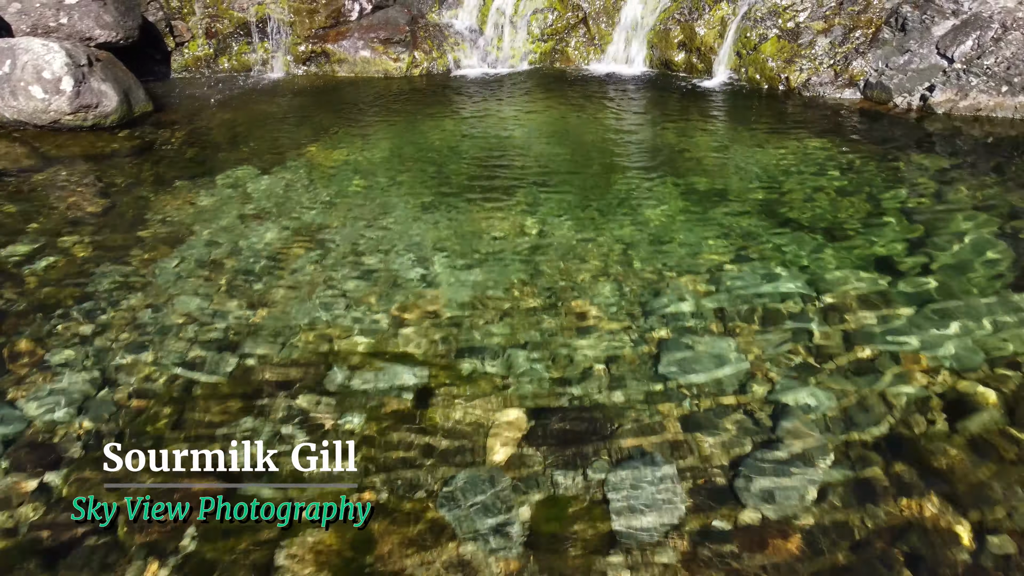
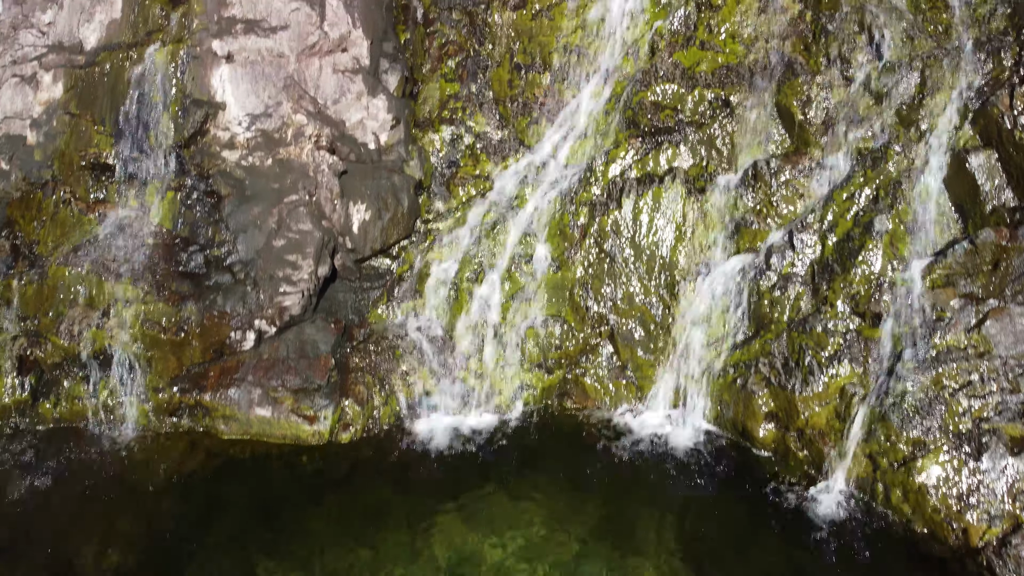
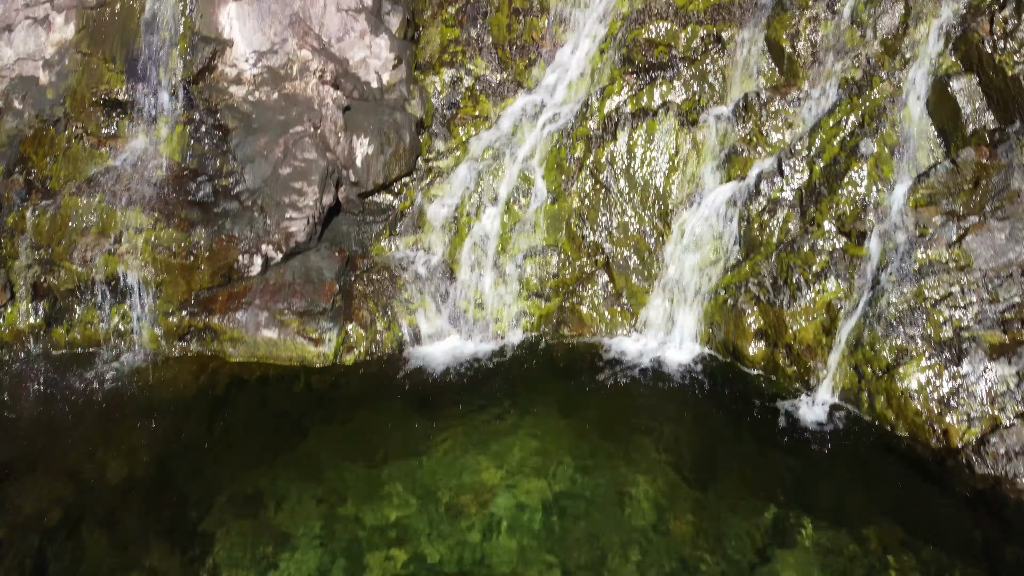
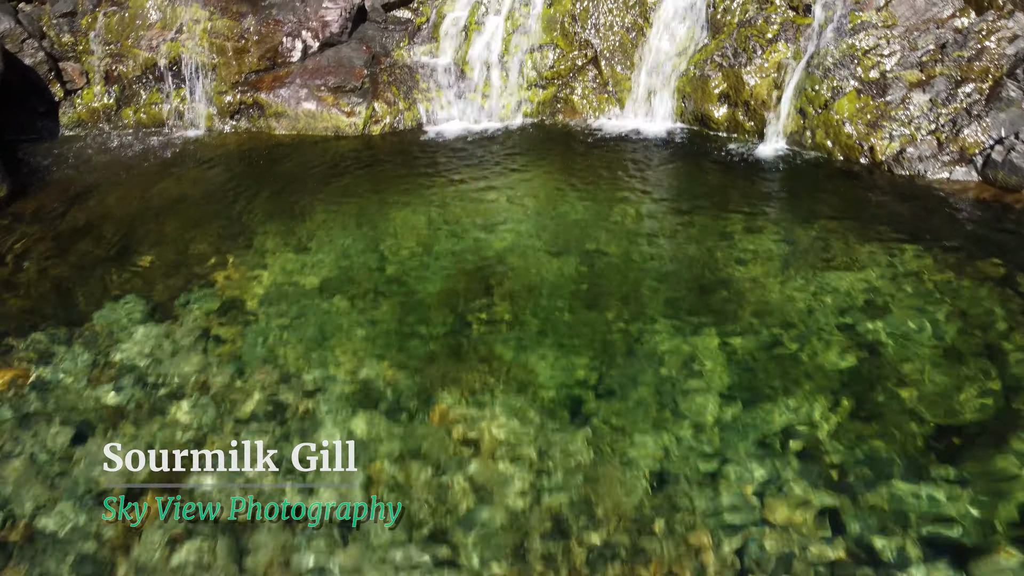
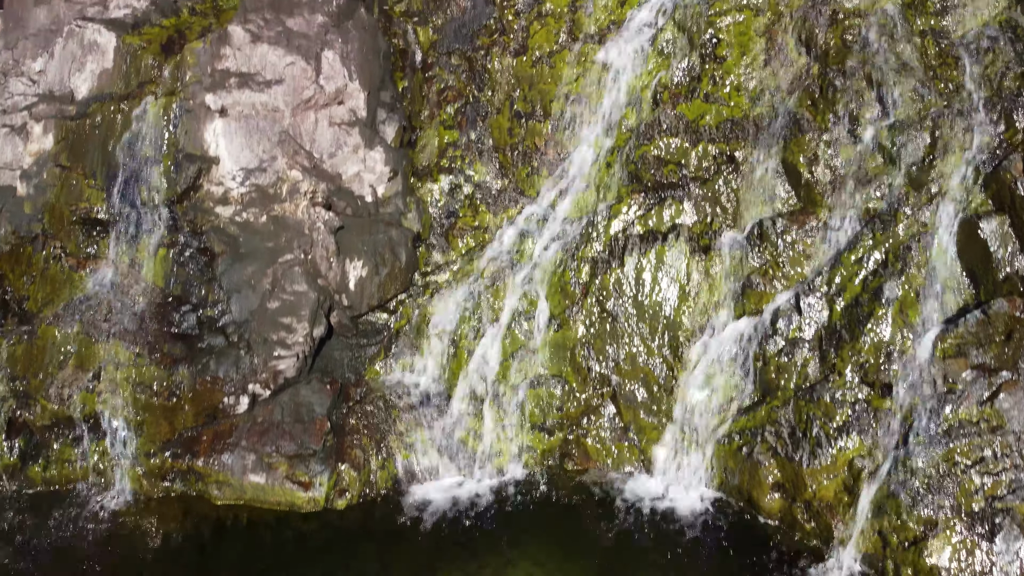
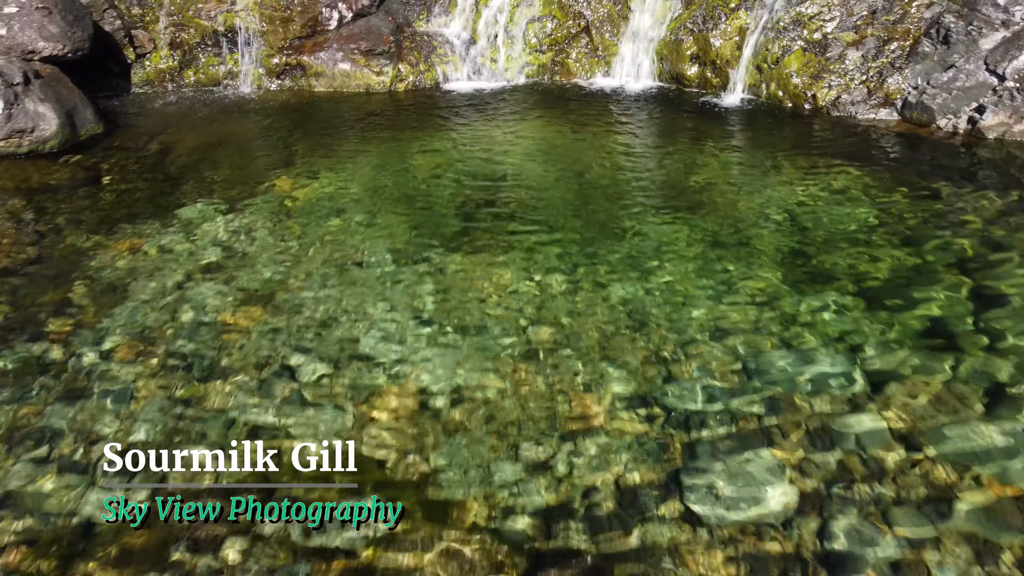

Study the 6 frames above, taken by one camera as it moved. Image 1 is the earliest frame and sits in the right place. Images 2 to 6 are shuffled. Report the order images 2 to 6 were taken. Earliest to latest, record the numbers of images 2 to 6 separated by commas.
6, 4, 3, 2, 5
